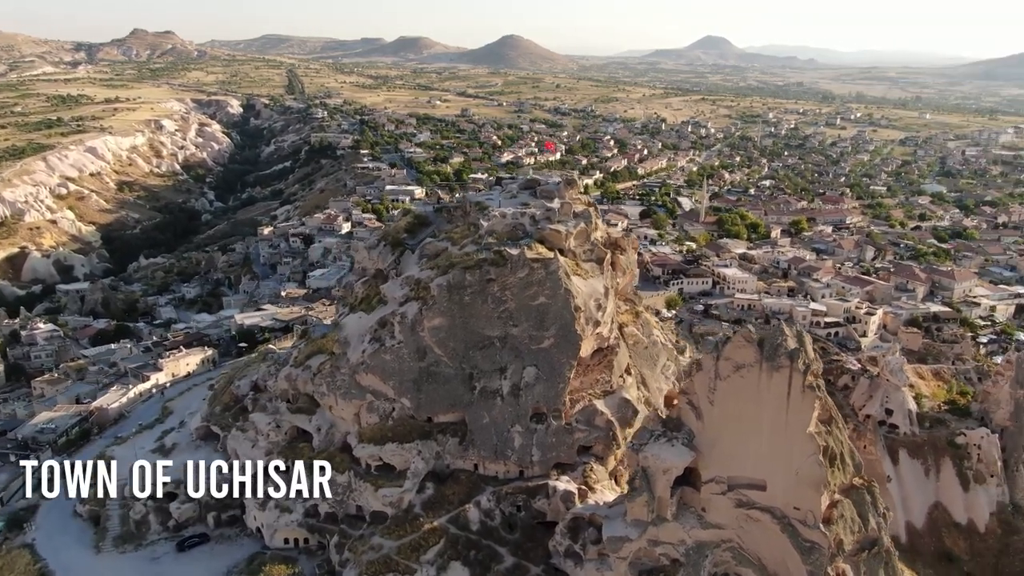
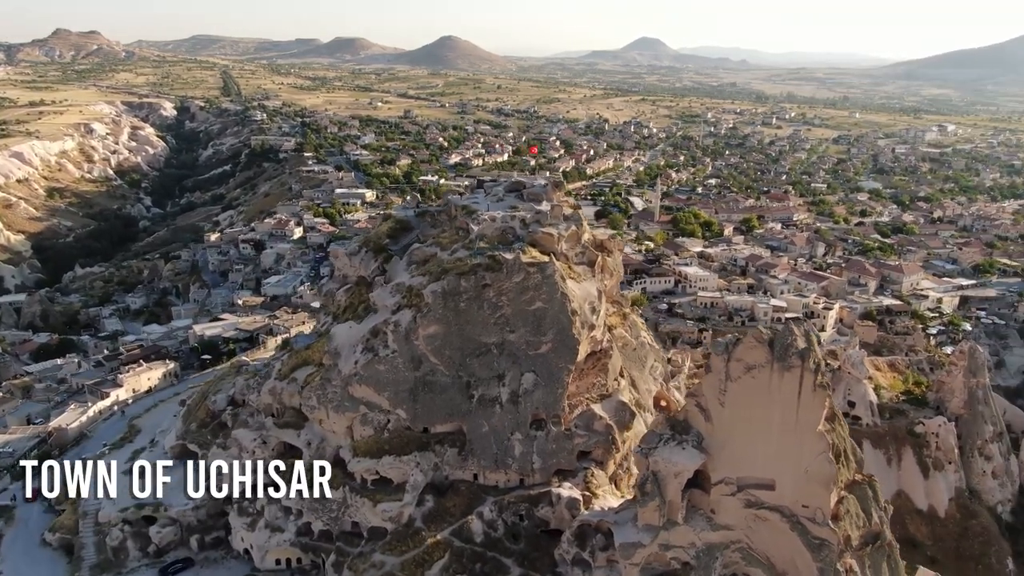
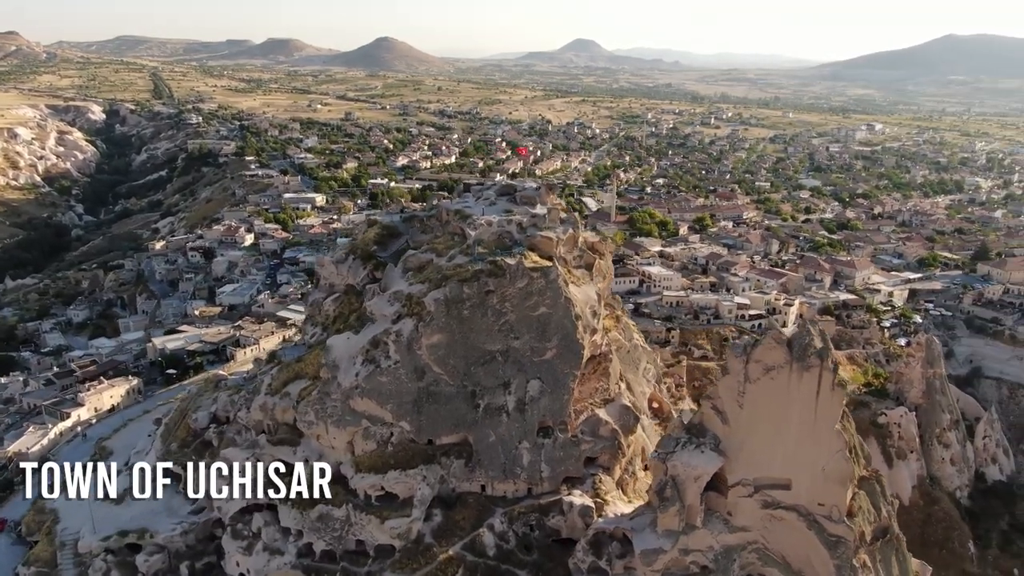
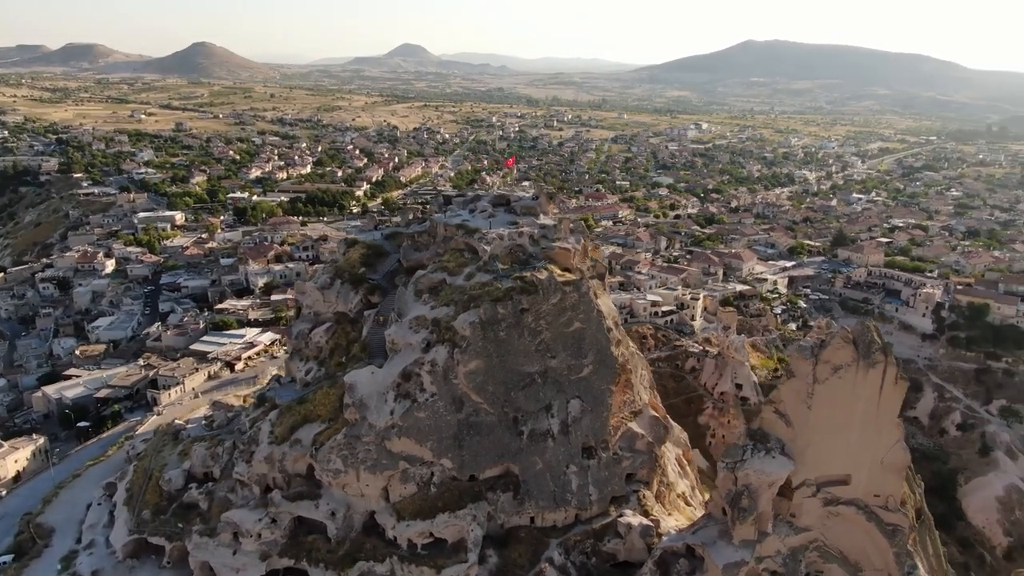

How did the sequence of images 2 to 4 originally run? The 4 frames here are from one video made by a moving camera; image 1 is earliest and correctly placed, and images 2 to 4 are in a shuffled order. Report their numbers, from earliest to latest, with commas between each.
2, 3, 4
